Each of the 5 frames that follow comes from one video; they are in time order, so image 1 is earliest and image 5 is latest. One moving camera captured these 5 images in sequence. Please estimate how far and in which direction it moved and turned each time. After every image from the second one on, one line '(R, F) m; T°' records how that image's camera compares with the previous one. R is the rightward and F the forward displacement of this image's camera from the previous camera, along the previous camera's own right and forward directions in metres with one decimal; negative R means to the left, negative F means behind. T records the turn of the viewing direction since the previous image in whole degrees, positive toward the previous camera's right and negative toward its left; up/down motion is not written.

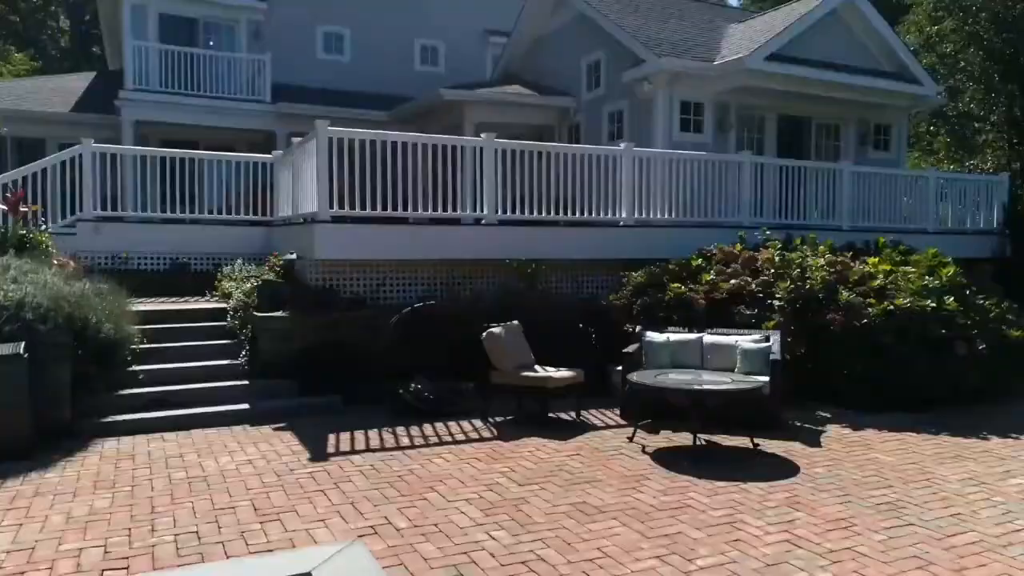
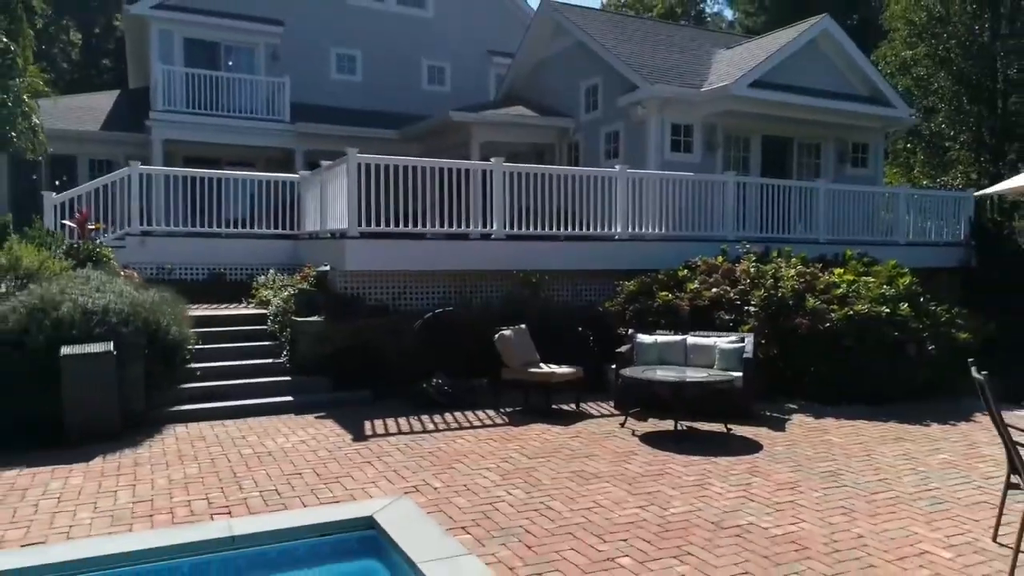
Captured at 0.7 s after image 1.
(-0.1, -1.4) m; 0°
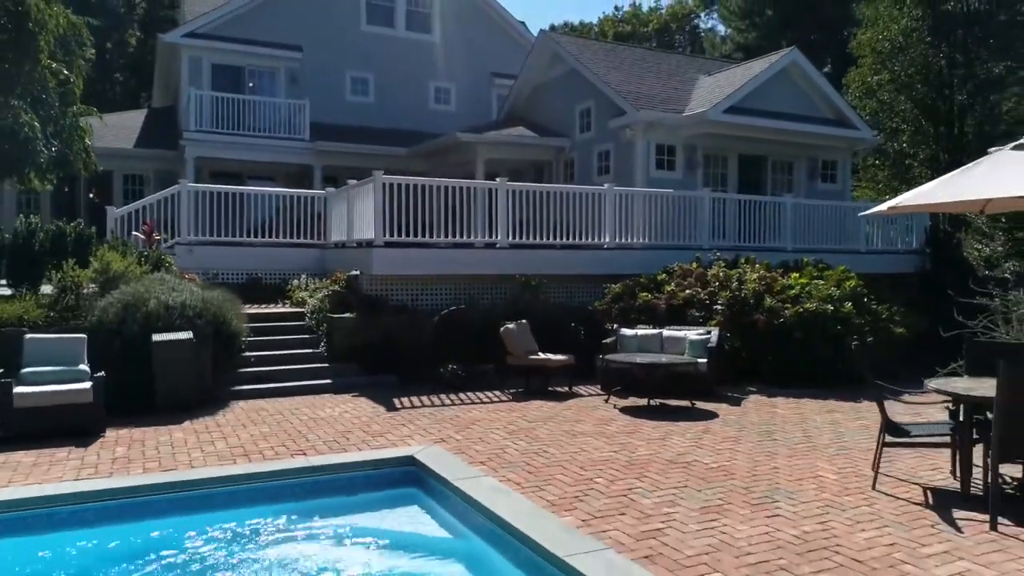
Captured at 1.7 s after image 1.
(-0.1, -2.0) m; 0°
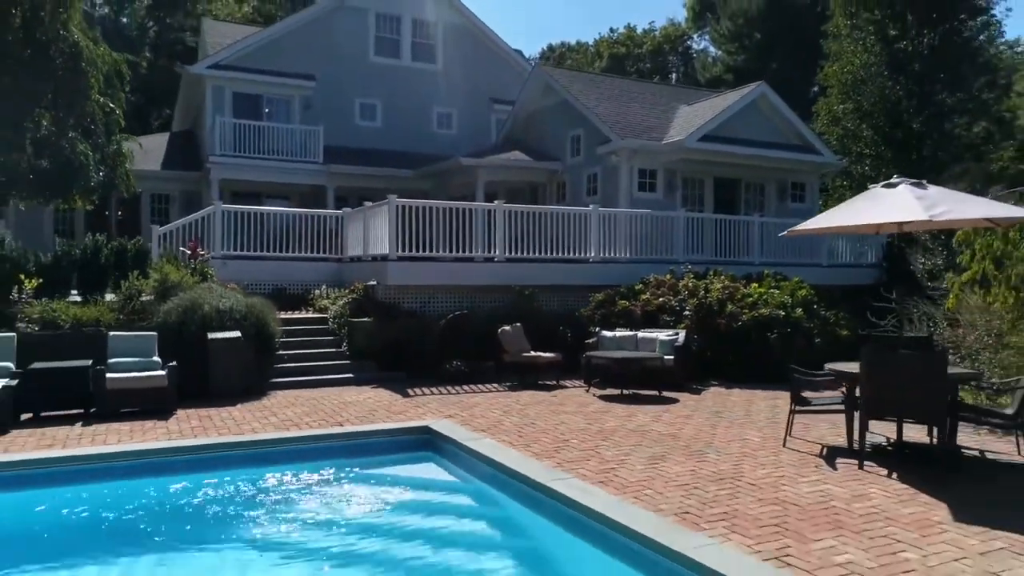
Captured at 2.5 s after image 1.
(+0.1, -2.1) m; 0°
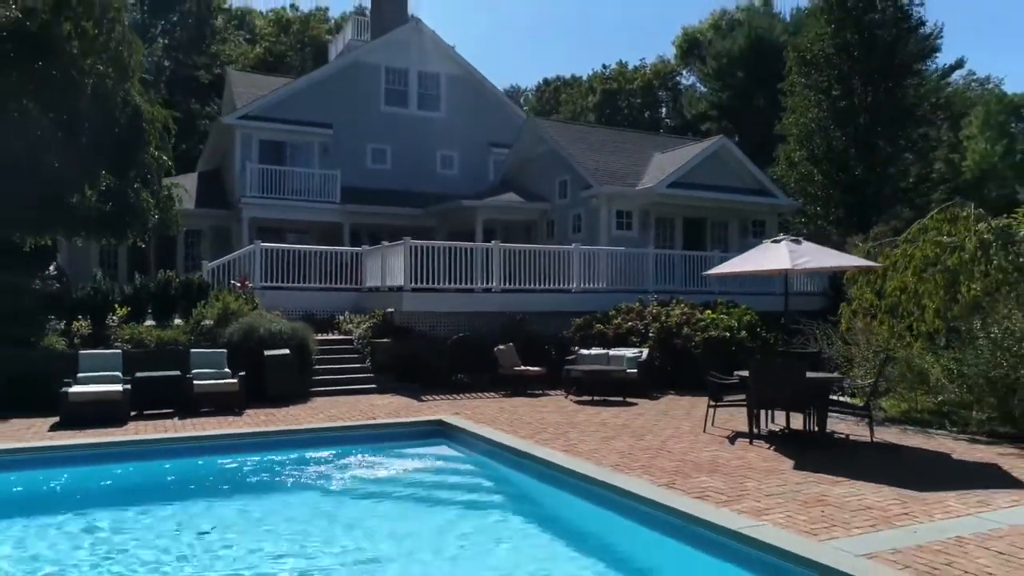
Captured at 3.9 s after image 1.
(+0.1, -3.2) m; 0°
